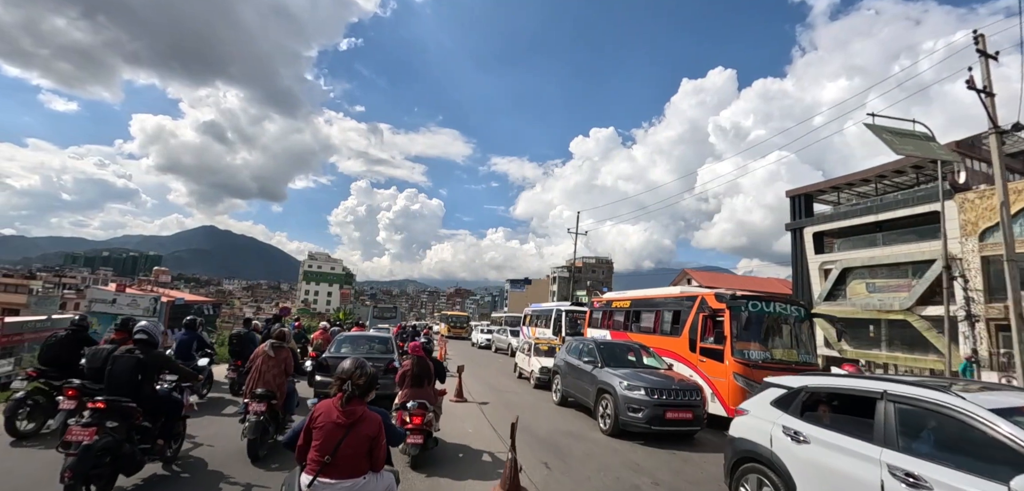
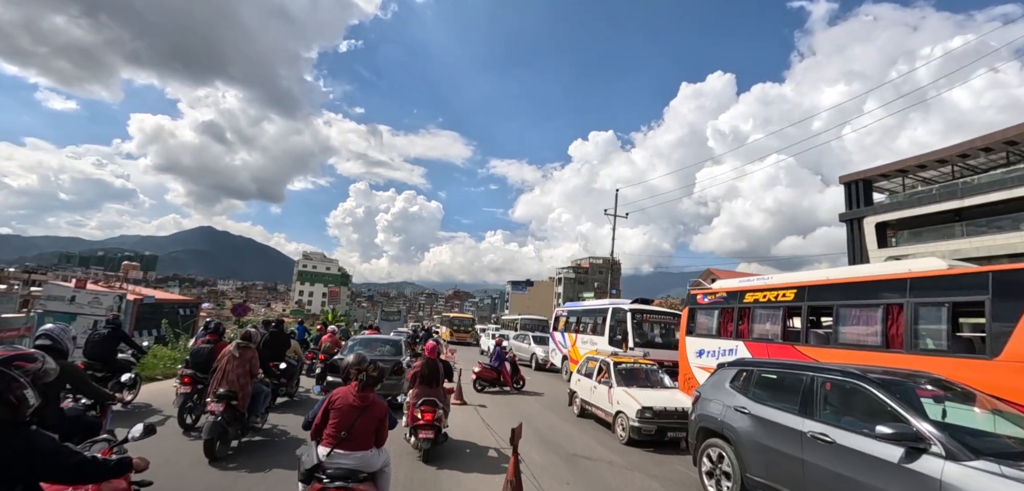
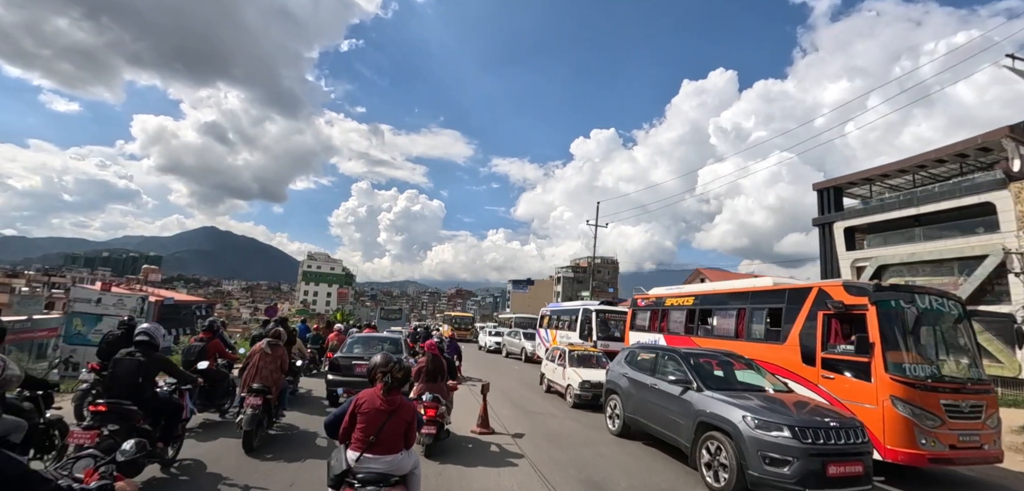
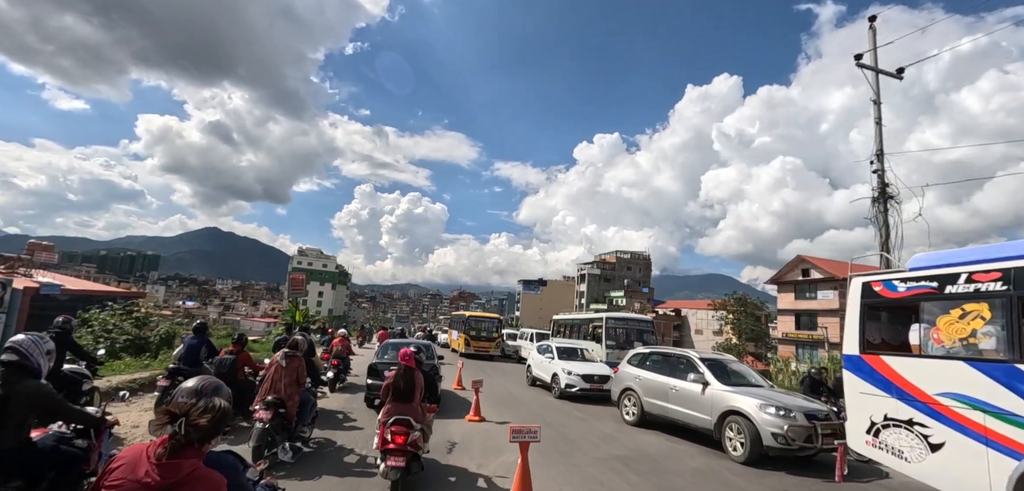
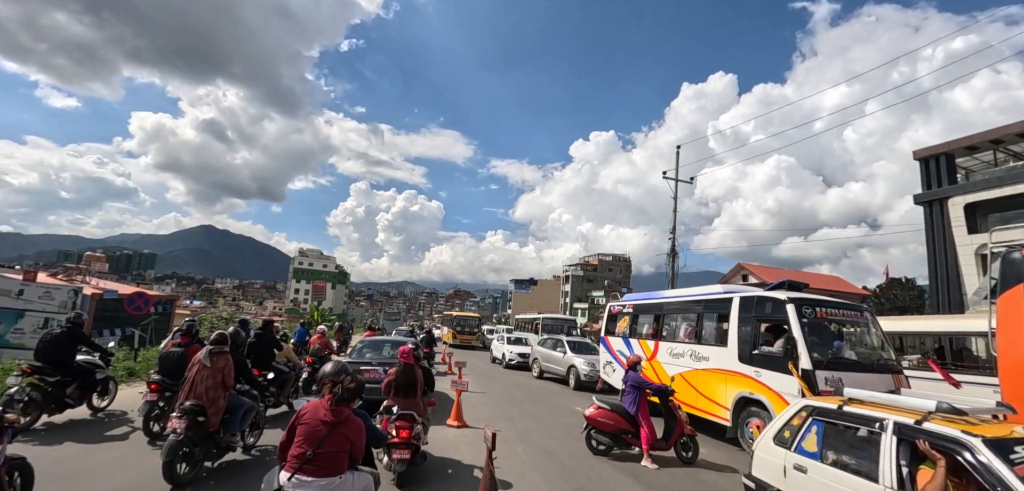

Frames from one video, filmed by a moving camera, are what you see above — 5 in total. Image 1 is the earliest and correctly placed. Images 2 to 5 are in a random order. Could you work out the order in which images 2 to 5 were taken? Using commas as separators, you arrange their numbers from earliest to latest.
3, 2, 5, 4
